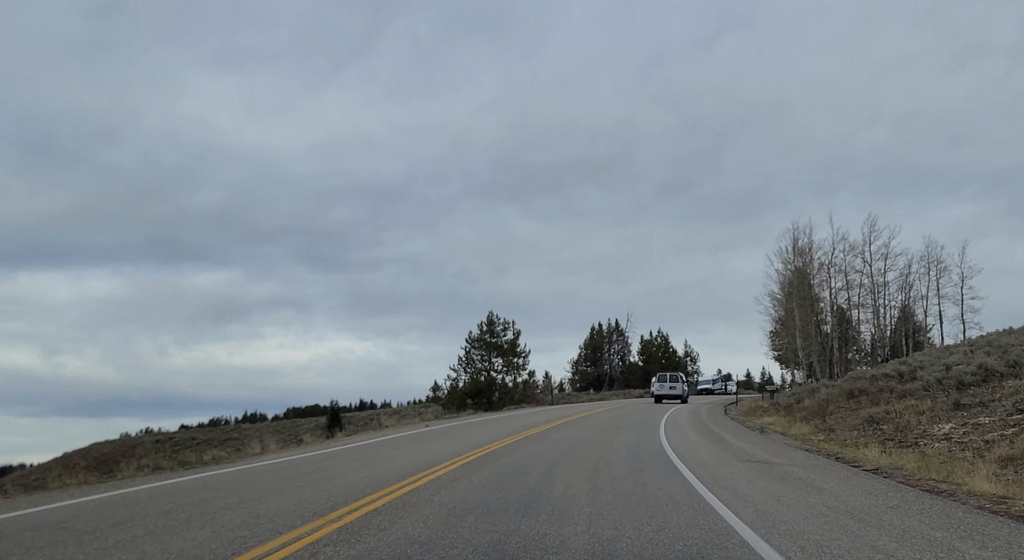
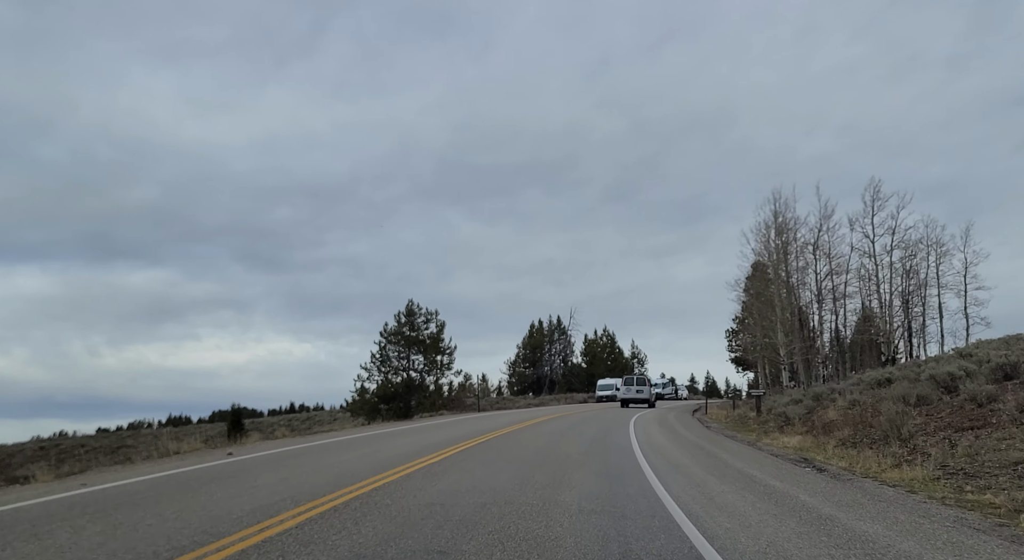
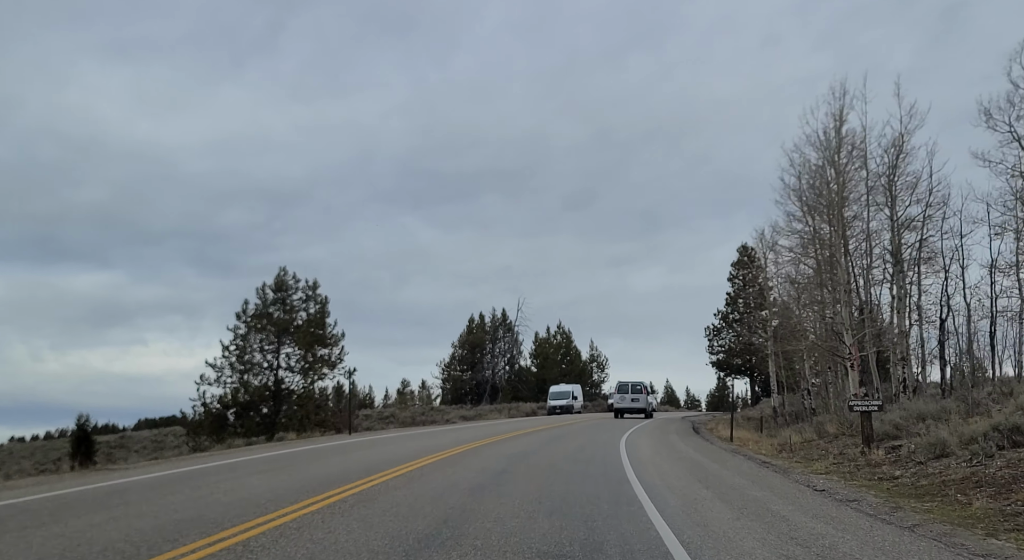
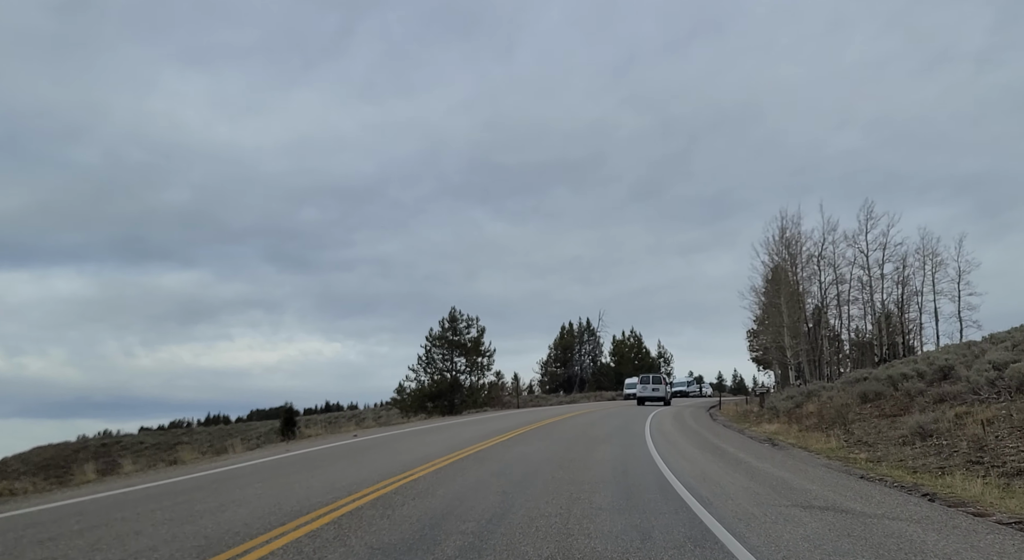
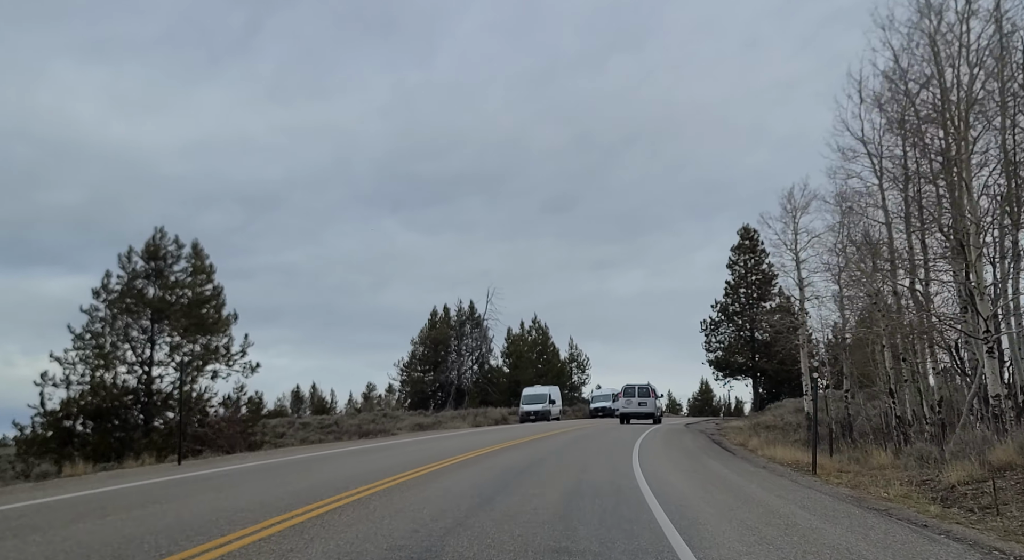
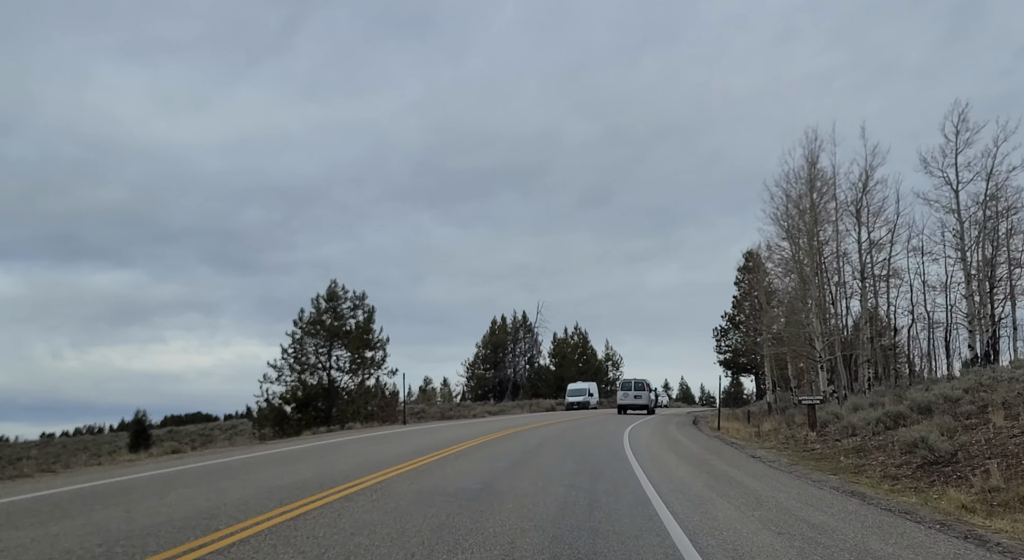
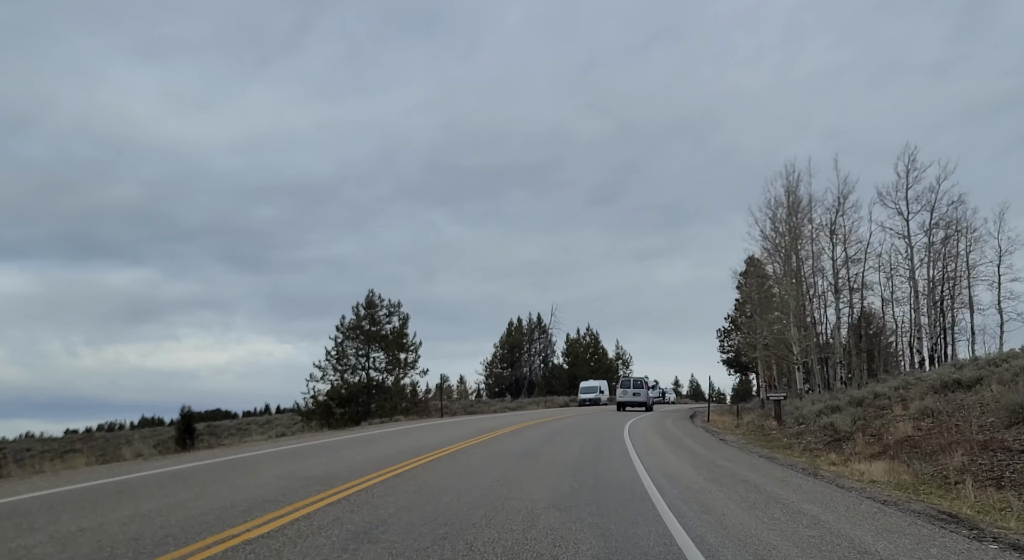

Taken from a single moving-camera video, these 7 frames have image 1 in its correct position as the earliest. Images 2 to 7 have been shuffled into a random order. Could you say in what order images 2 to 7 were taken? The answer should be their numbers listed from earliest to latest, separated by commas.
4, 2, 7, 6, 3, 5
